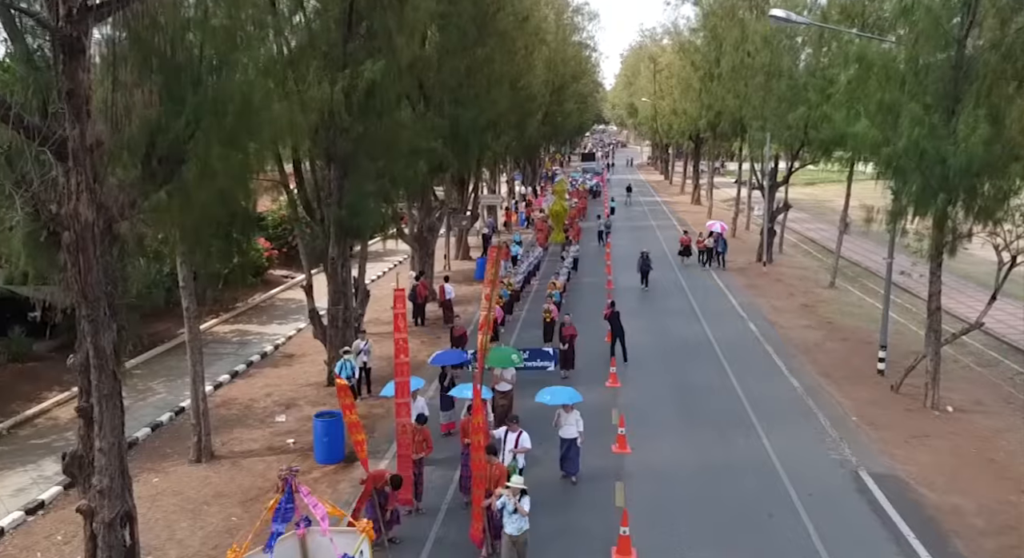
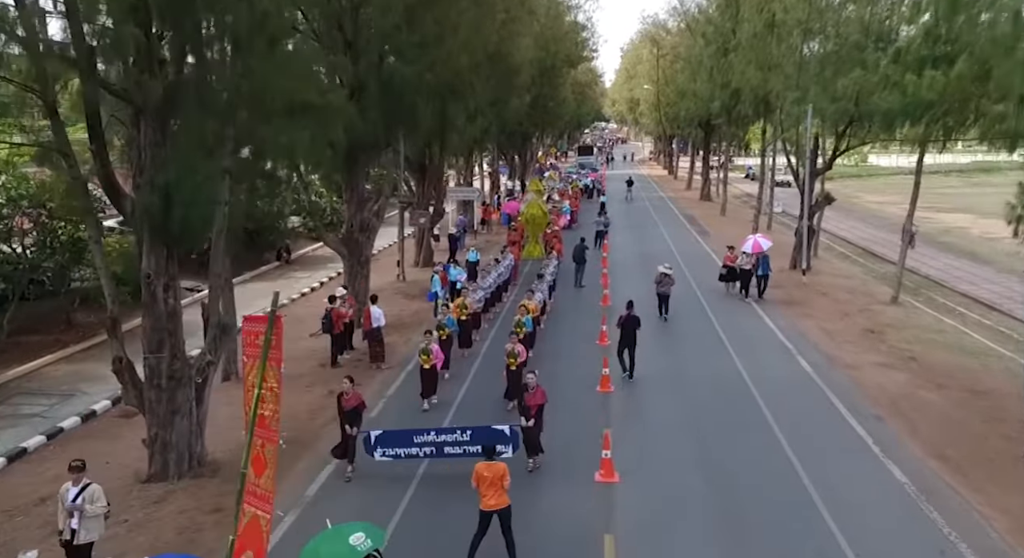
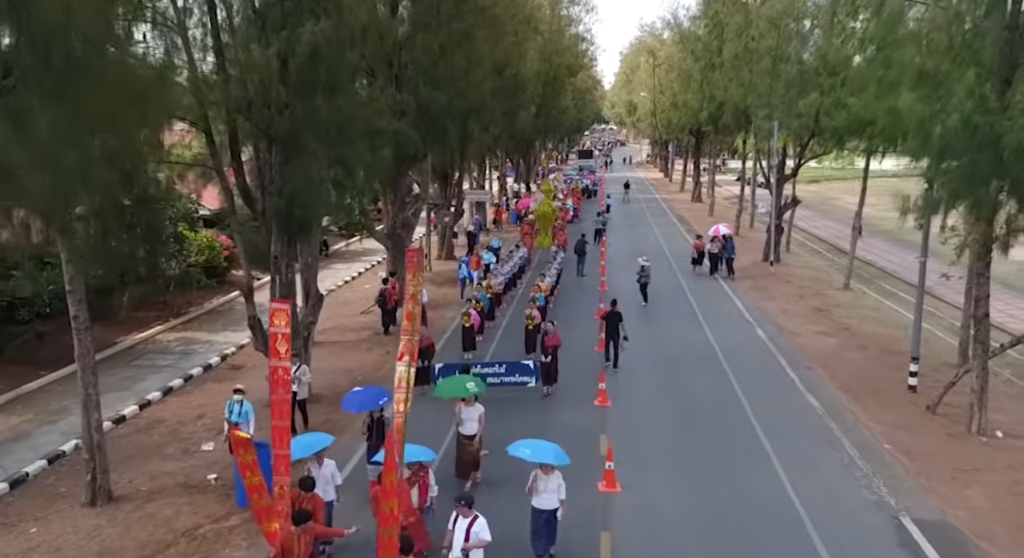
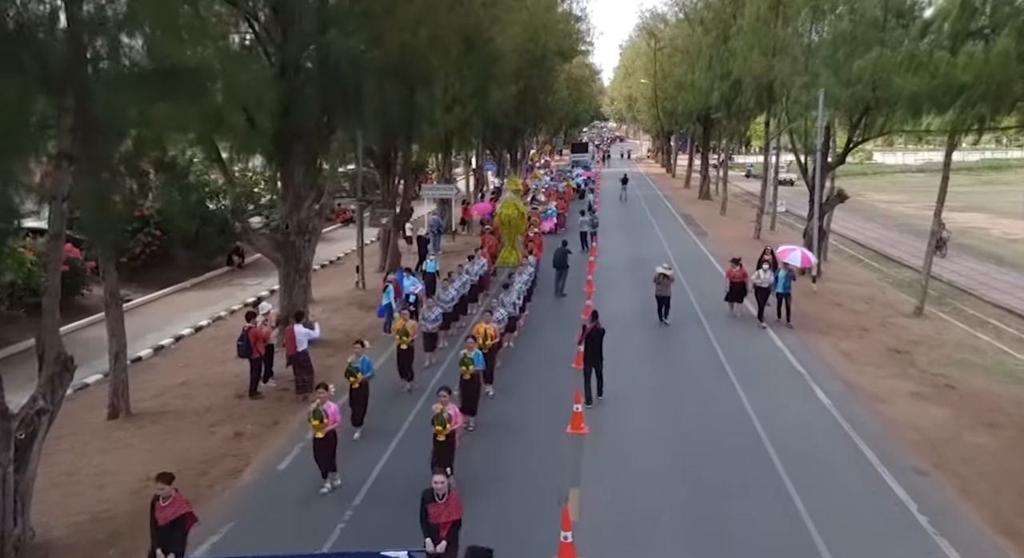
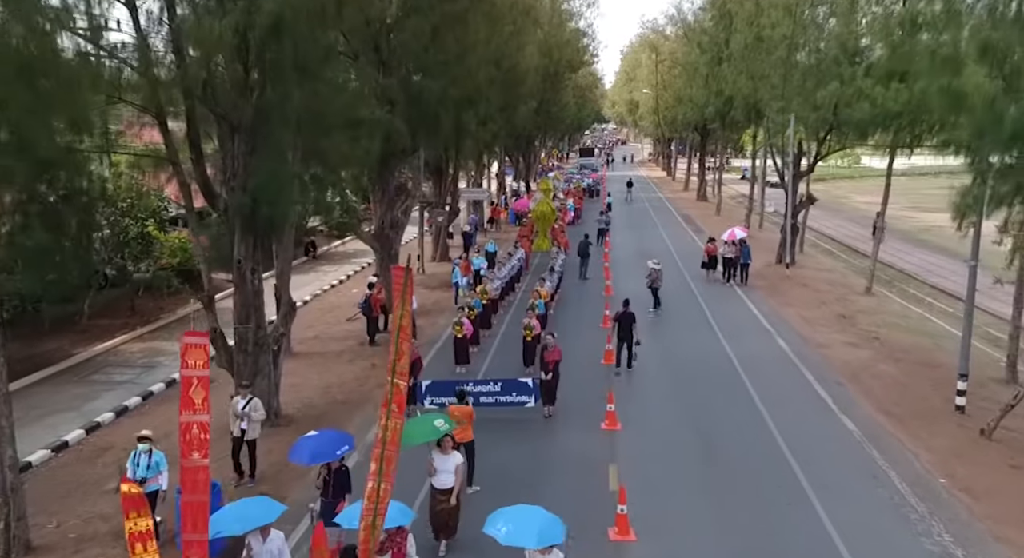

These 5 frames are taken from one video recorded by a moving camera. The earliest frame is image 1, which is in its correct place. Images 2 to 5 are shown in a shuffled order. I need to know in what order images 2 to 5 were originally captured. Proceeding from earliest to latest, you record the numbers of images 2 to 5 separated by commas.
3, 5, 2, 4
